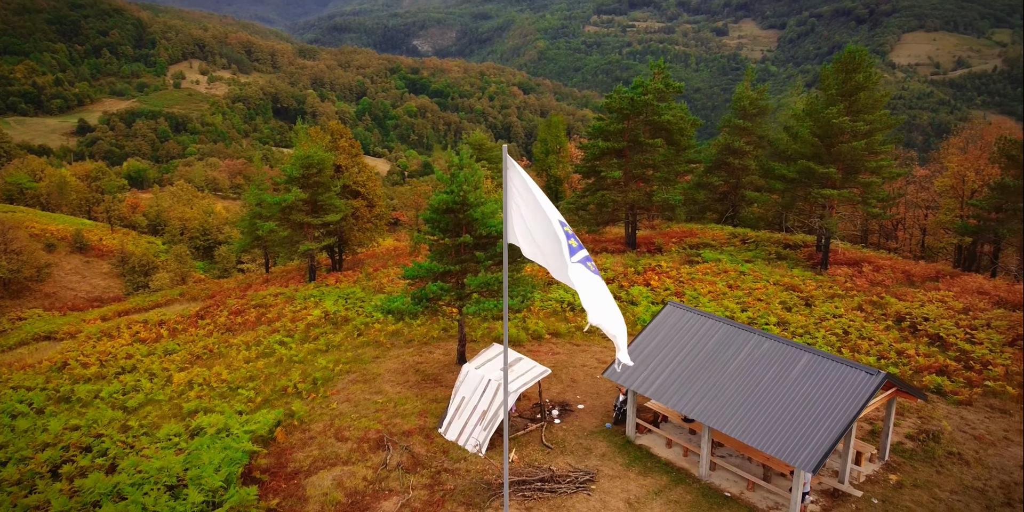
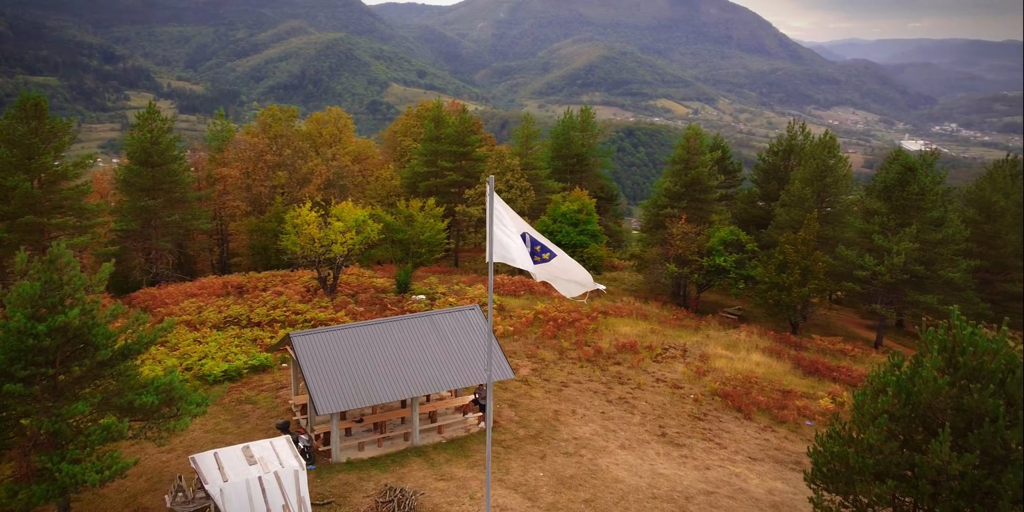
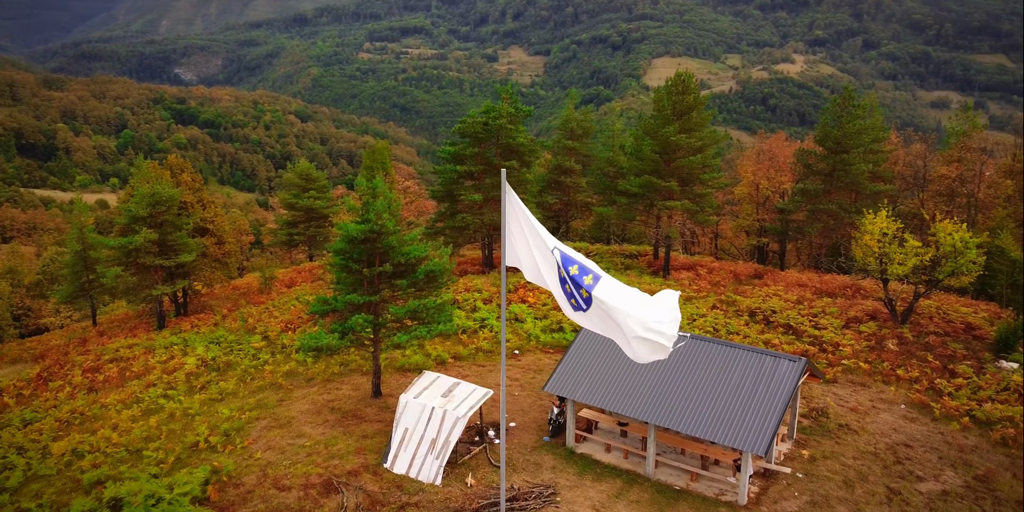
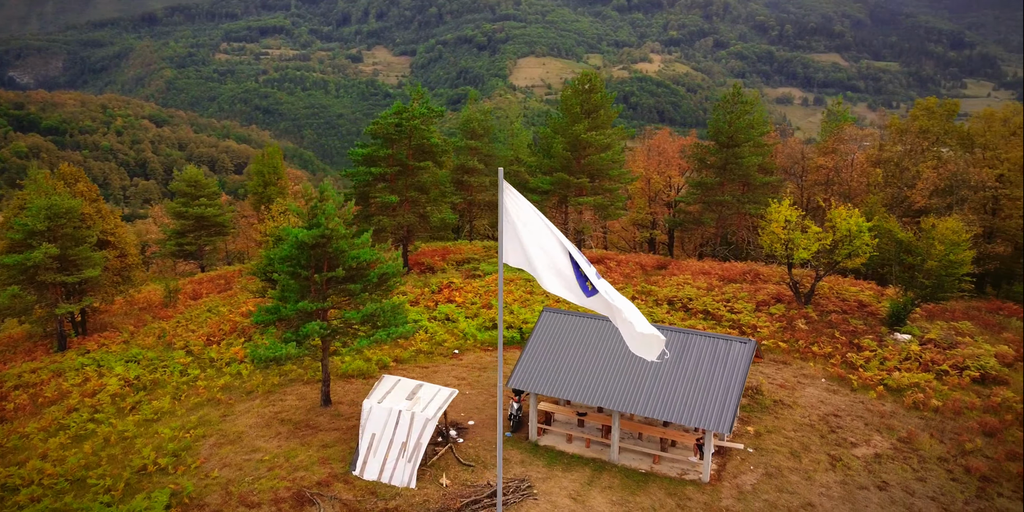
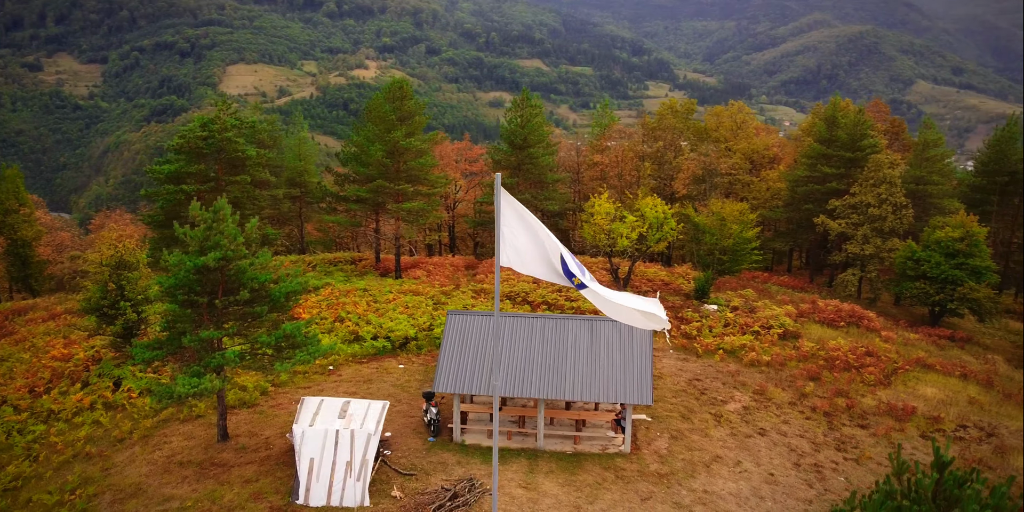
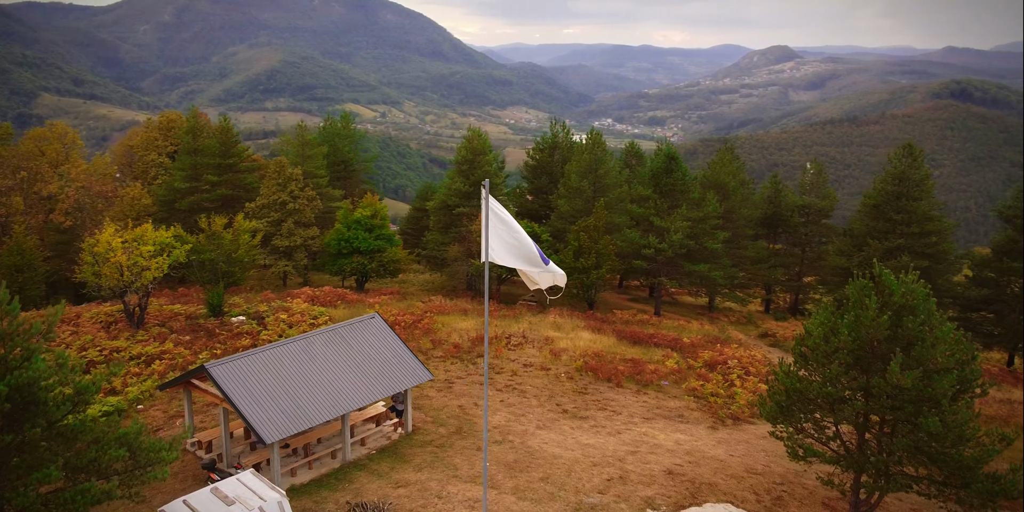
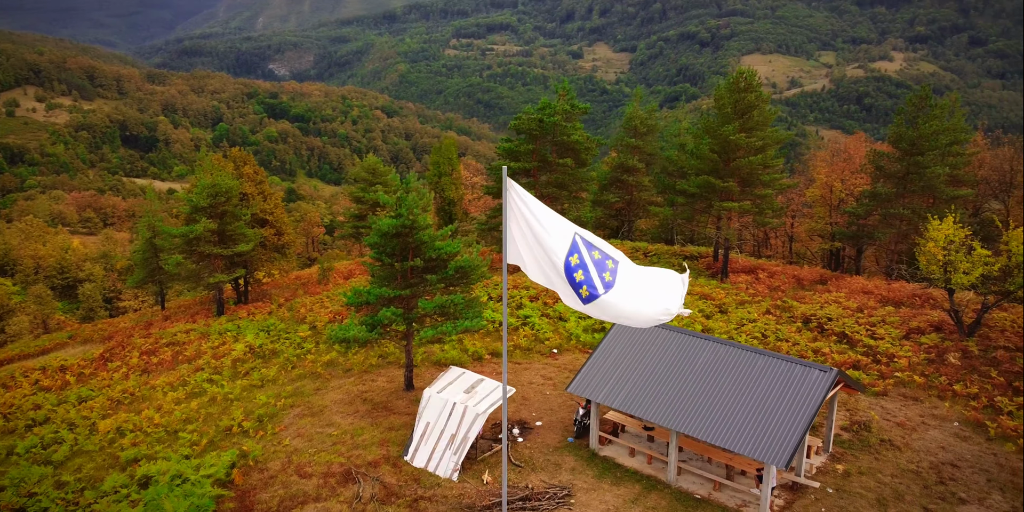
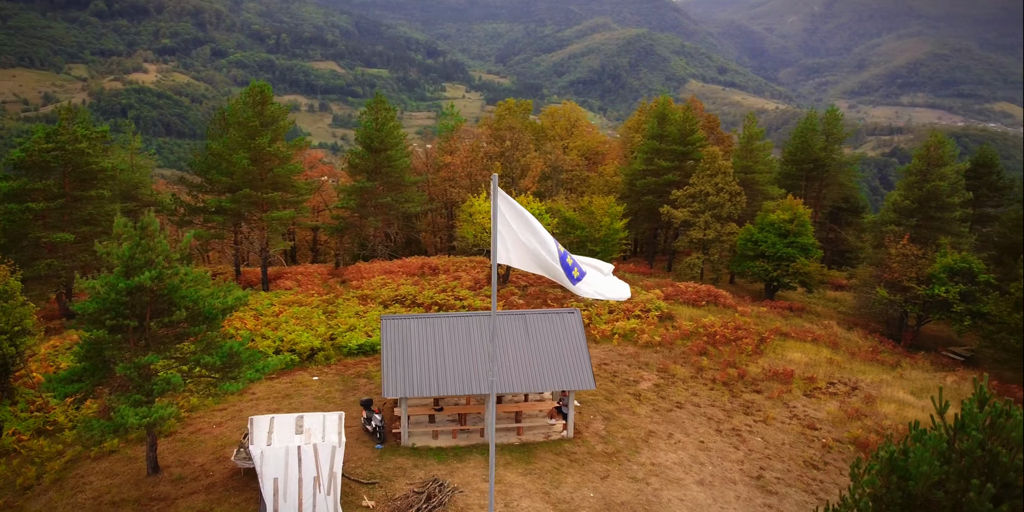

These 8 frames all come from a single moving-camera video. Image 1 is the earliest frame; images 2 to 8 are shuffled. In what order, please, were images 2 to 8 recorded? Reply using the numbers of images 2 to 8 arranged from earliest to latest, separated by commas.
7, 3, 4, 5, 8, 2, 6
